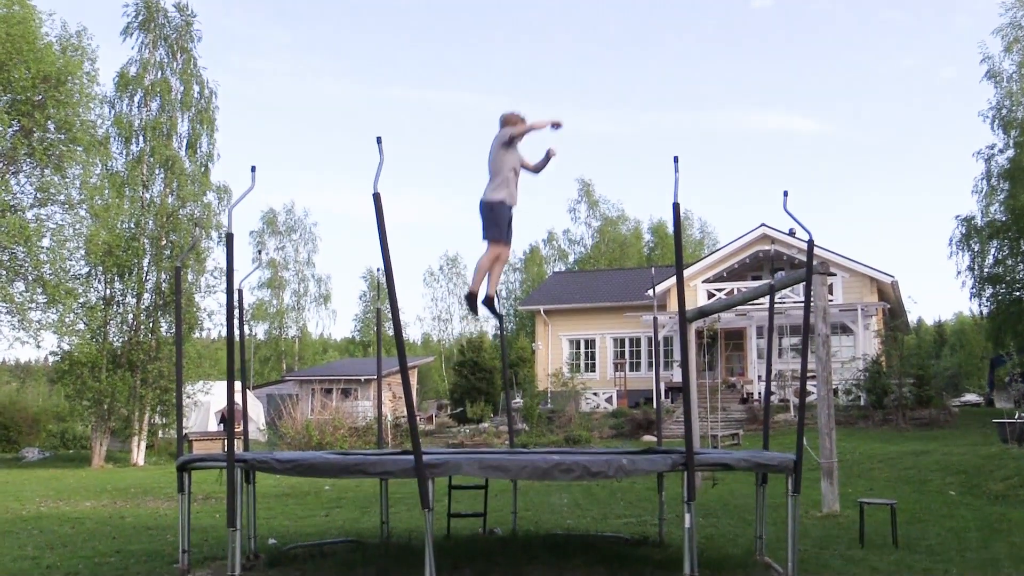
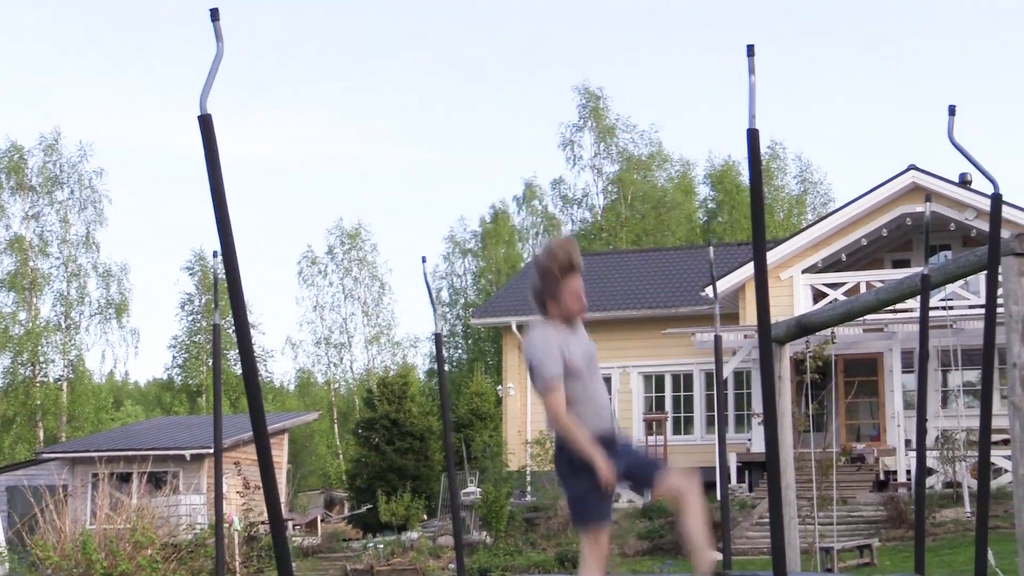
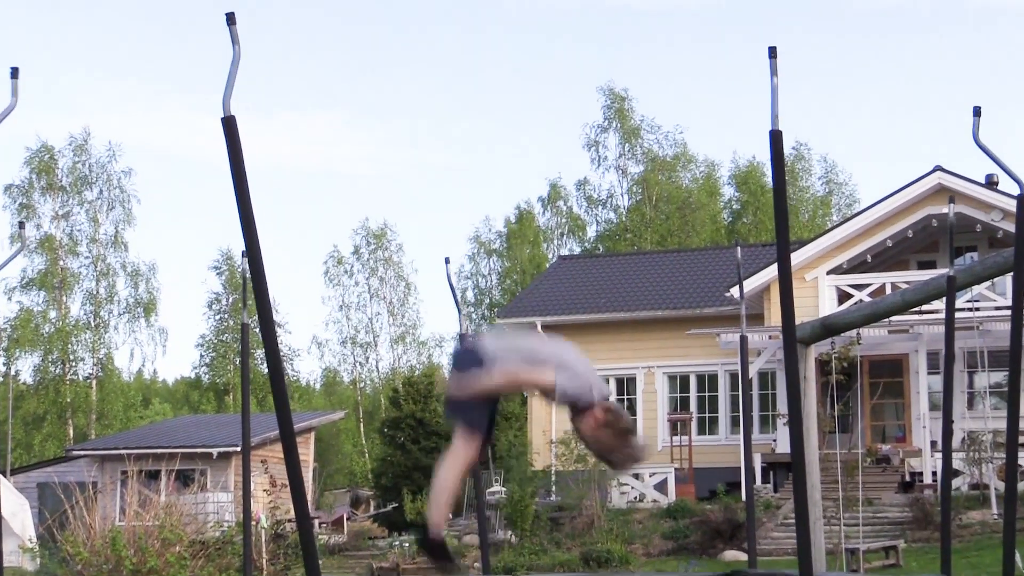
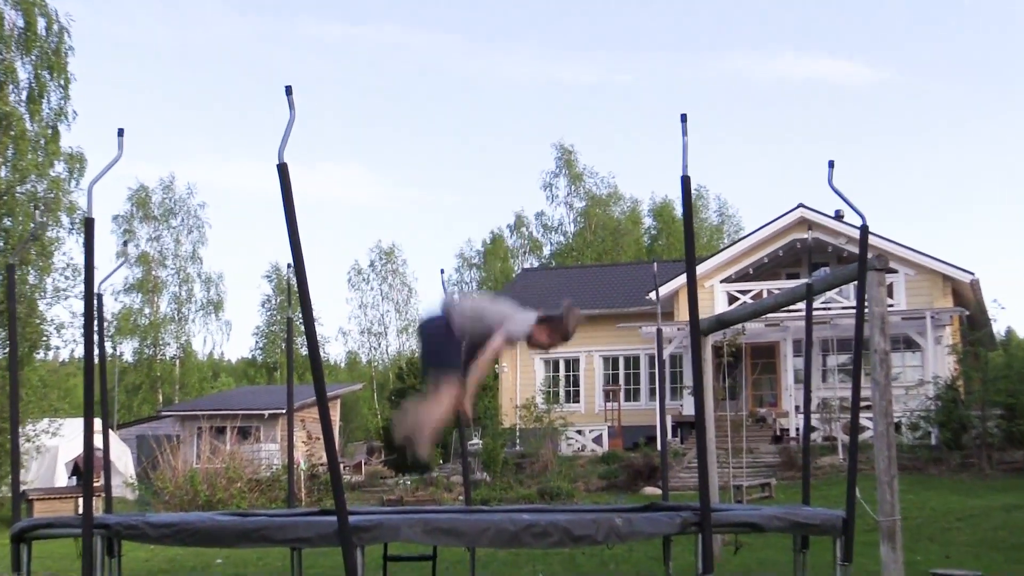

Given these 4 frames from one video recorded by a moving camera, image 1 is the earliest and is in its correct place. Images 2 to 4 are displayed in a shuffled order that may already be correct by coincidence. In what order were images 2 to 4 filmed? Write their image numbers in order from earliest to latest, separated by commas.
4, 3, 2
